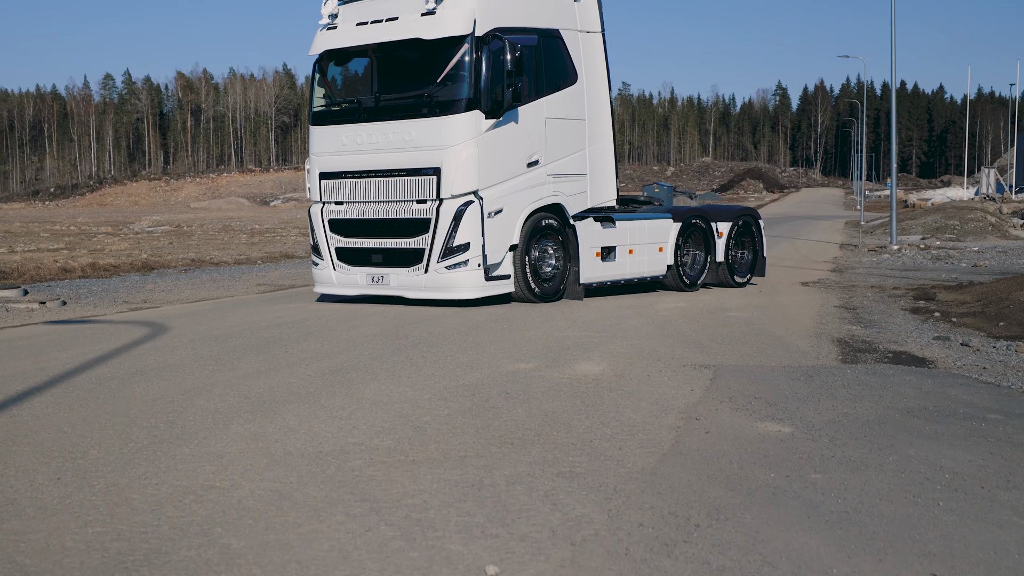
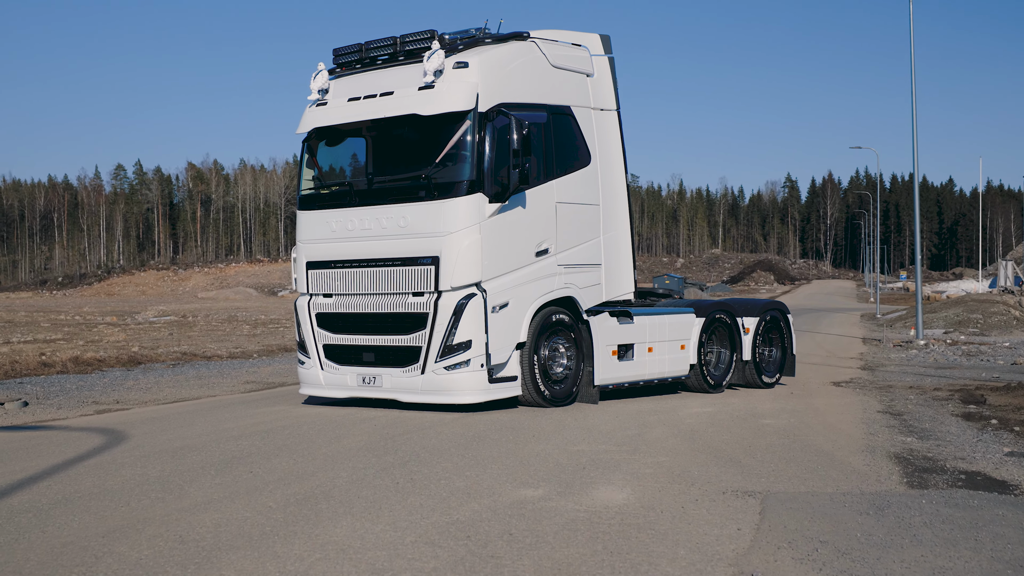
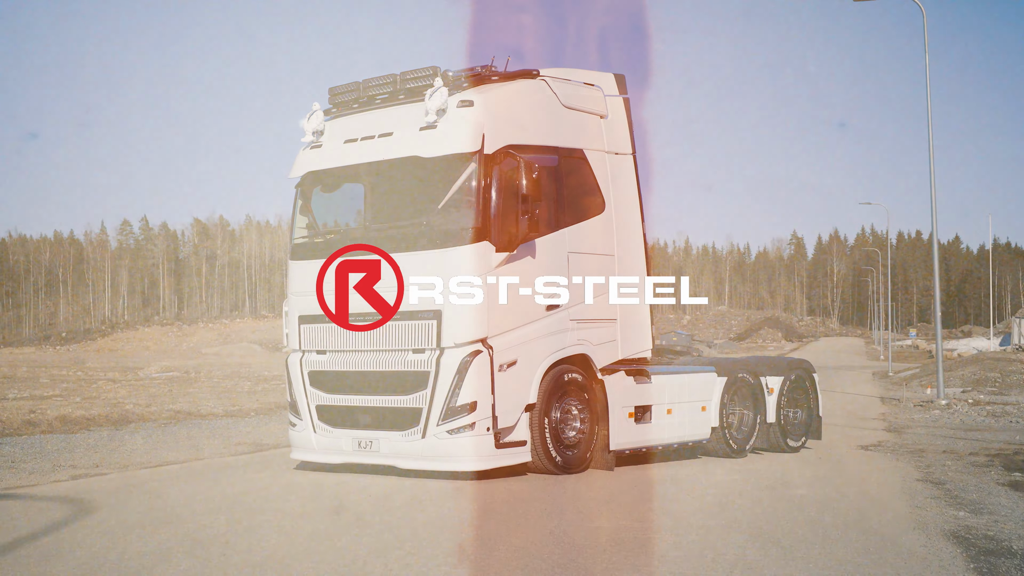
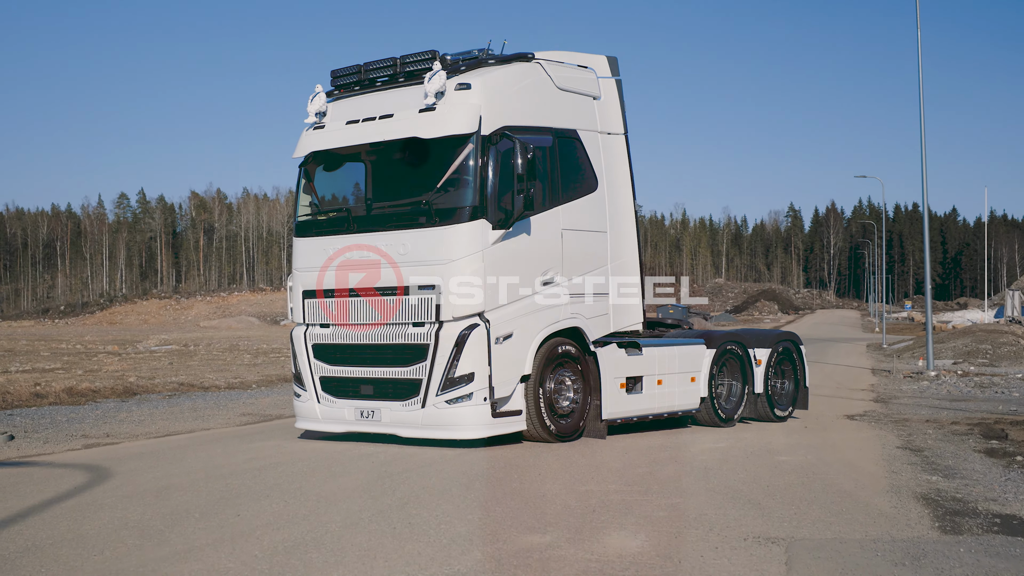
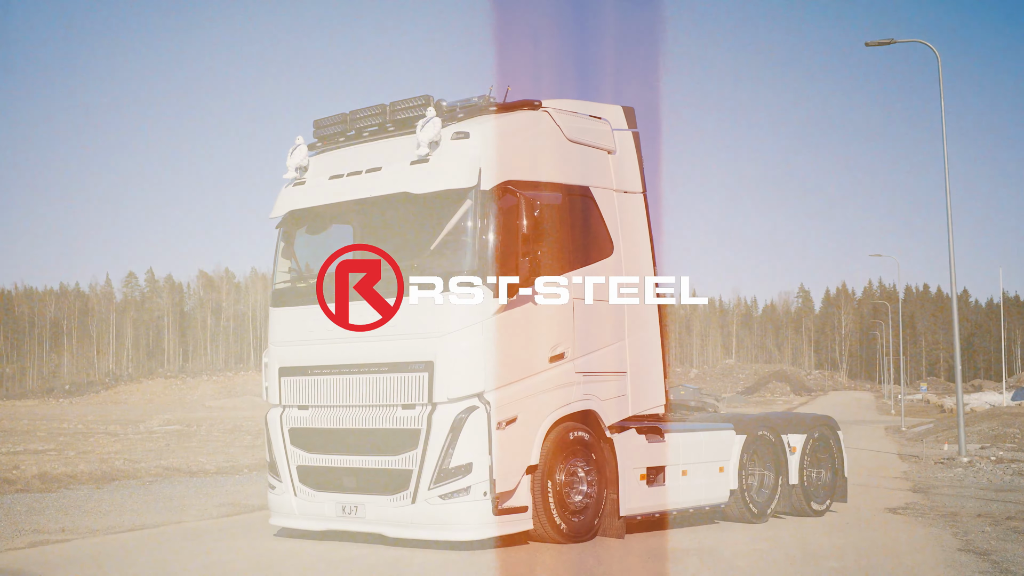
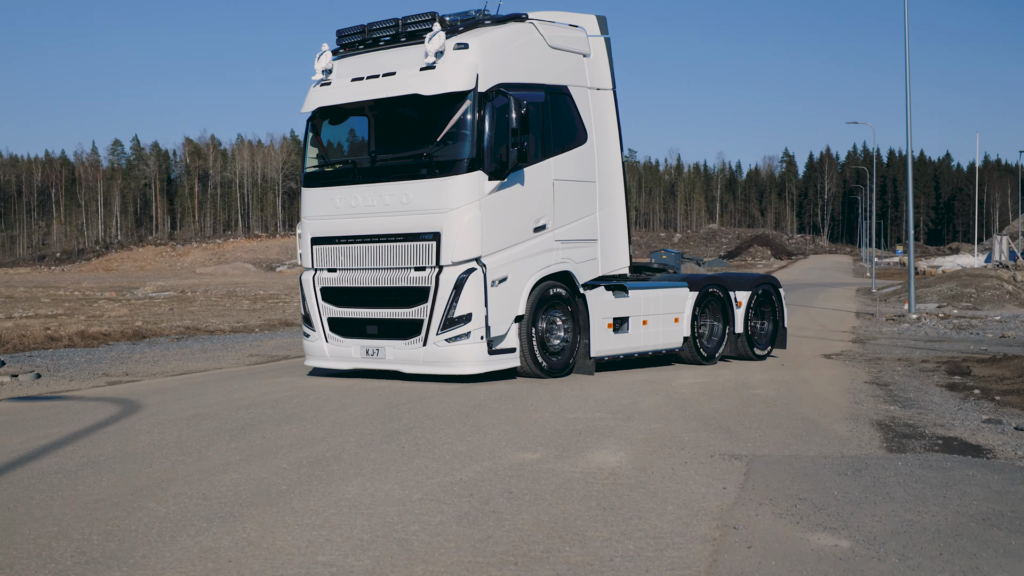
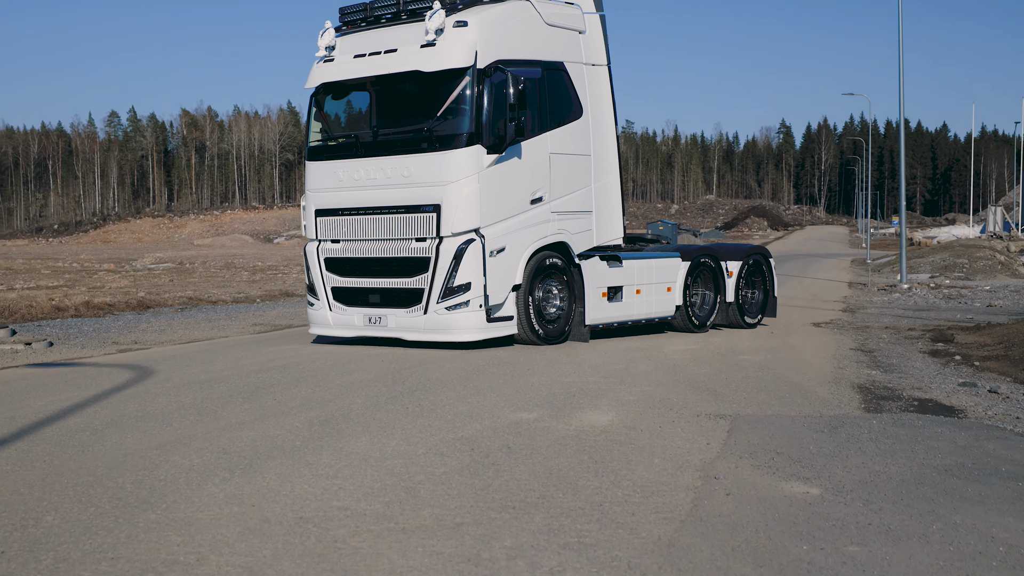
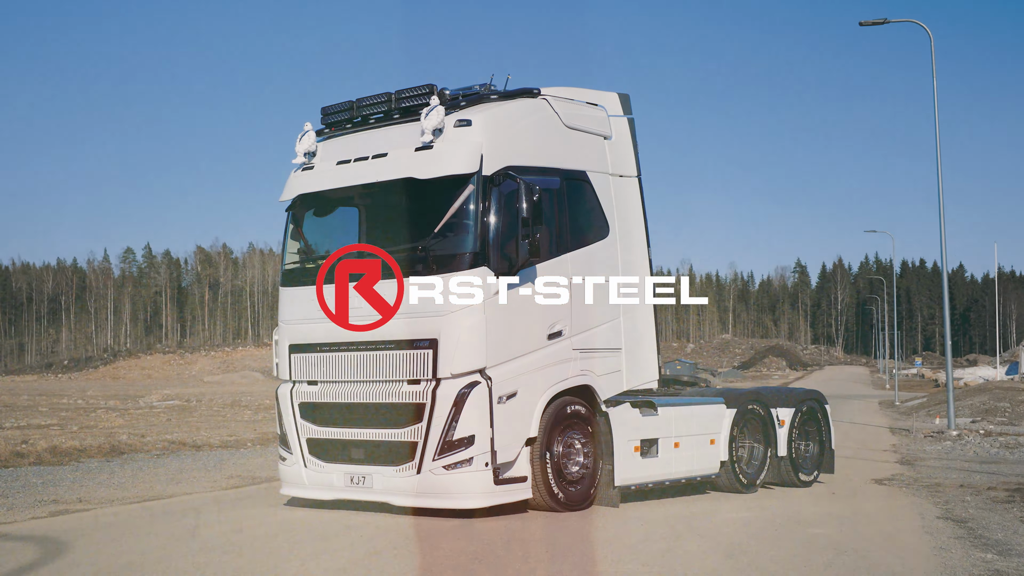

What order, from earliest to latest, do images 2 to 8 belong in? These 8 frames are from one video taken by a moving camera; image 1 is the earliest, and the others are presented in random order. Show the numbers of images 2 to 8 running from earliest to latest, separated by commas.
7, 6, 2, 4, 3, 8, 5
